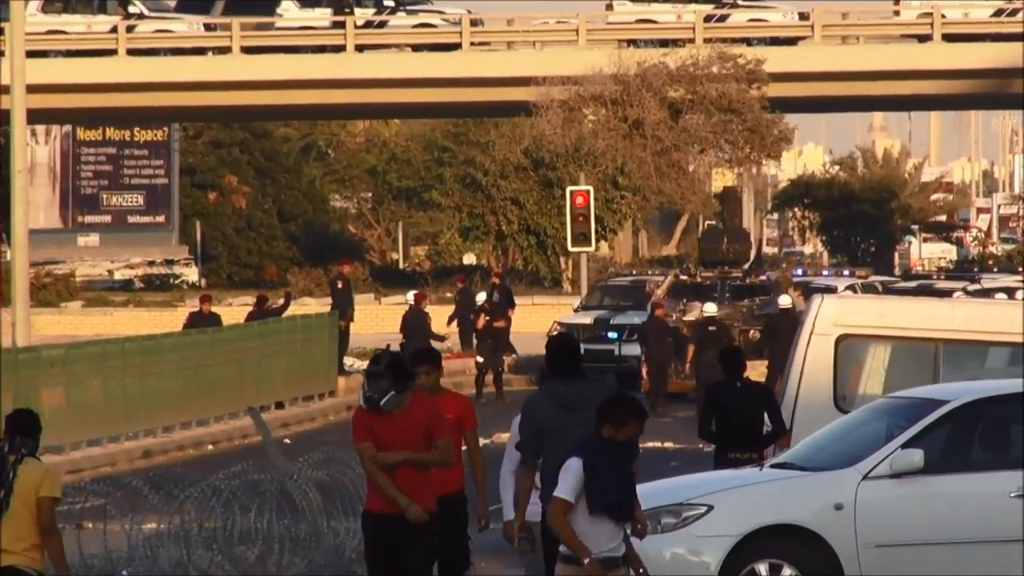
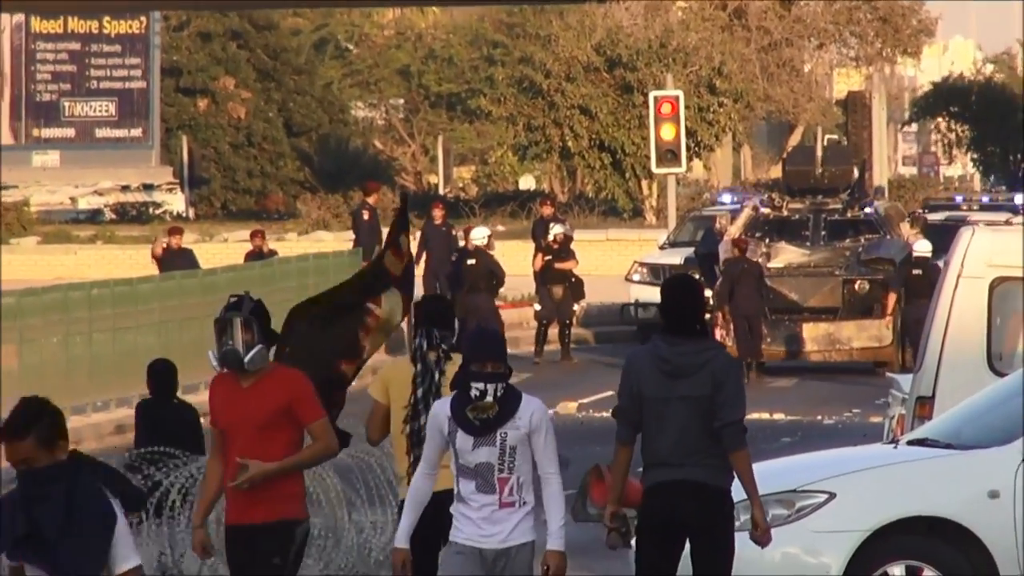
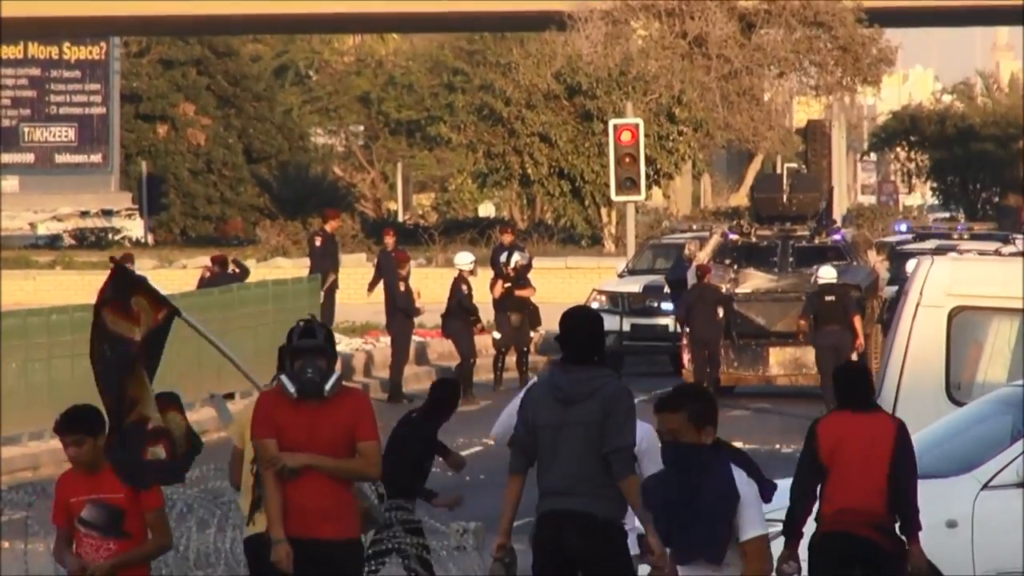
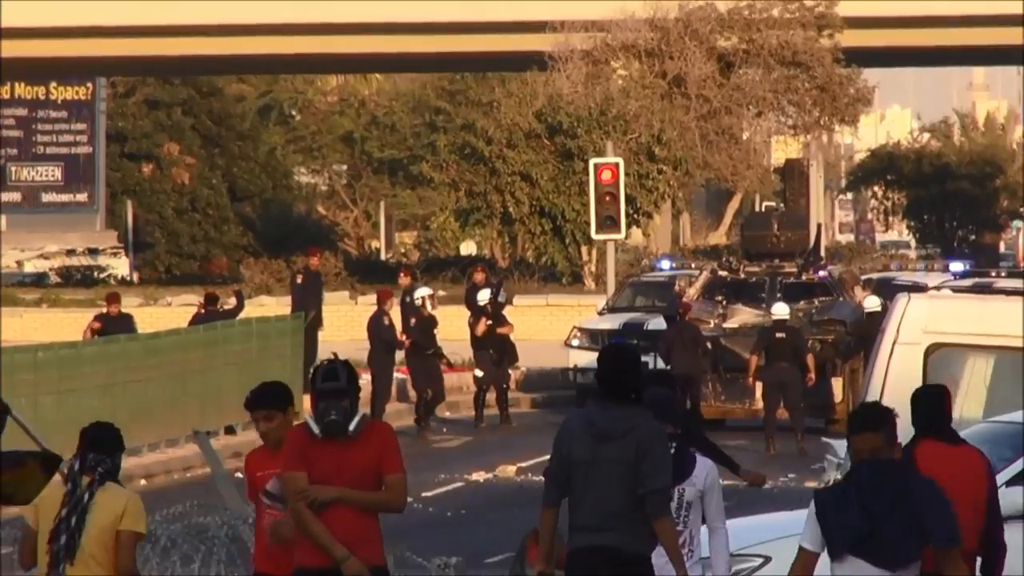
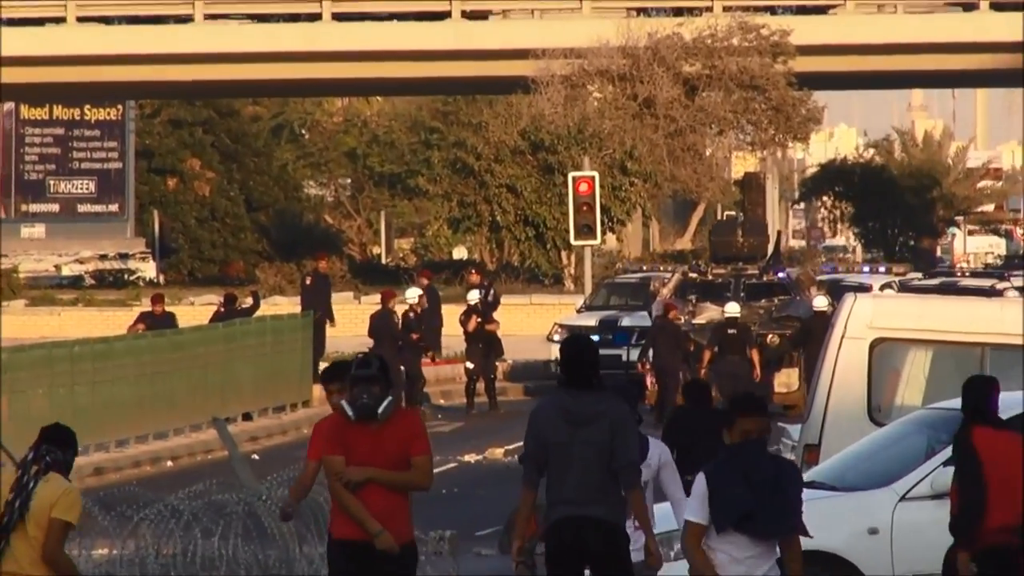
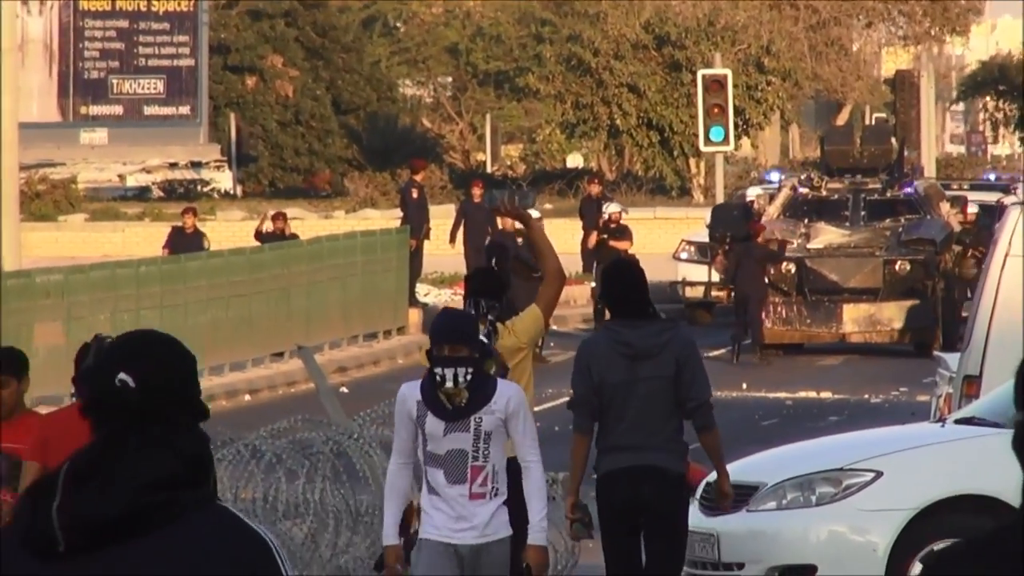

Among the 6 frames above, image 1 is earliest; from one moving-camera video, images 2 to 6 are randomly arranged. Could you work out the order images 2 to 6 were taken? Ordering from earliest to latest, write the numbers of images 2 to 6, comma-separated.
5, 4, 3, 2, 6
